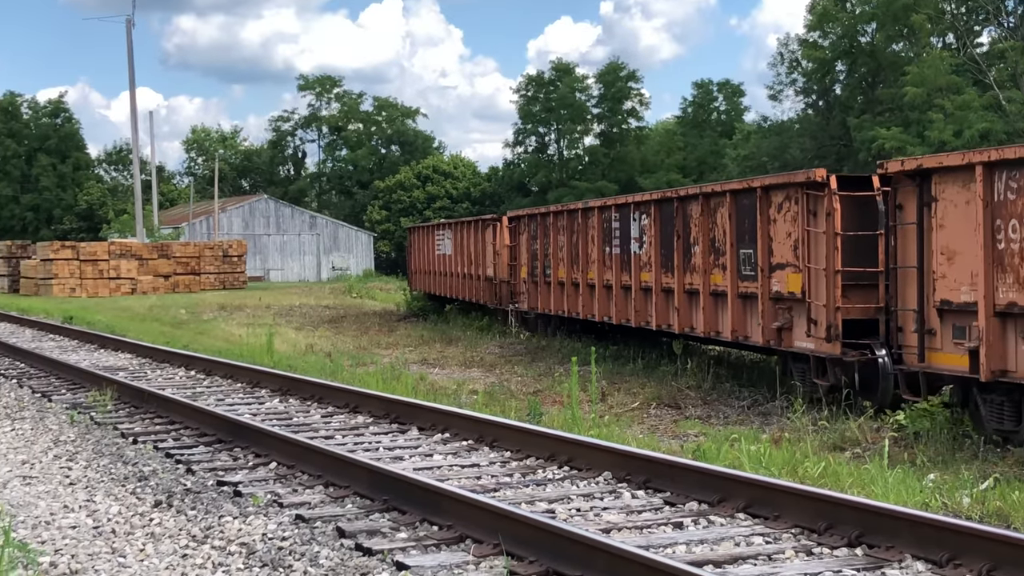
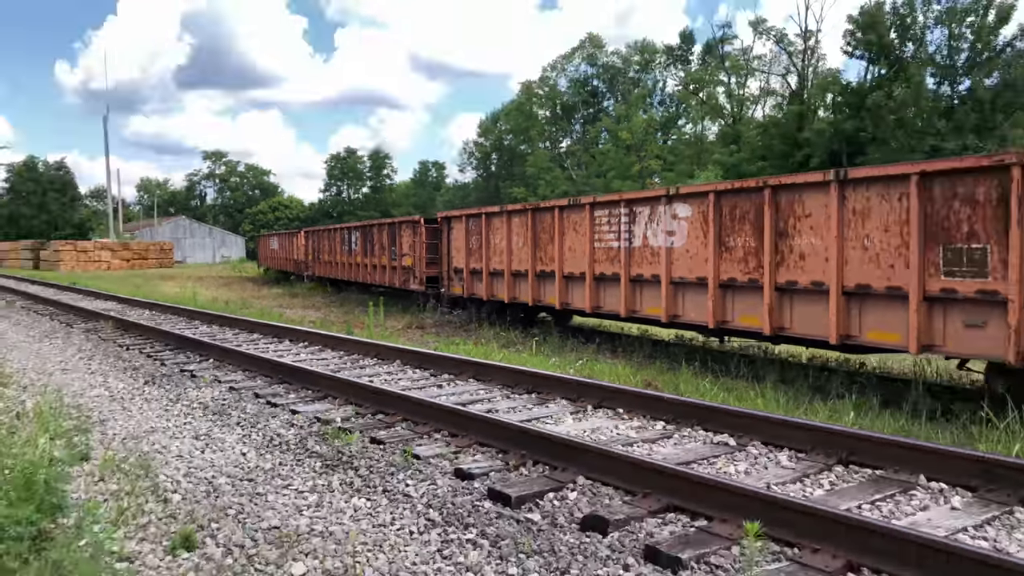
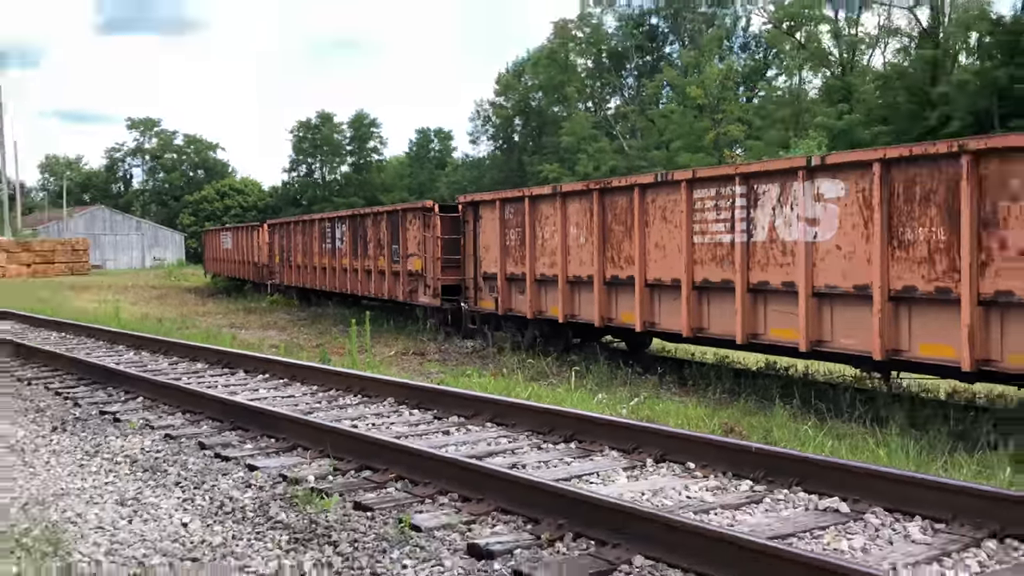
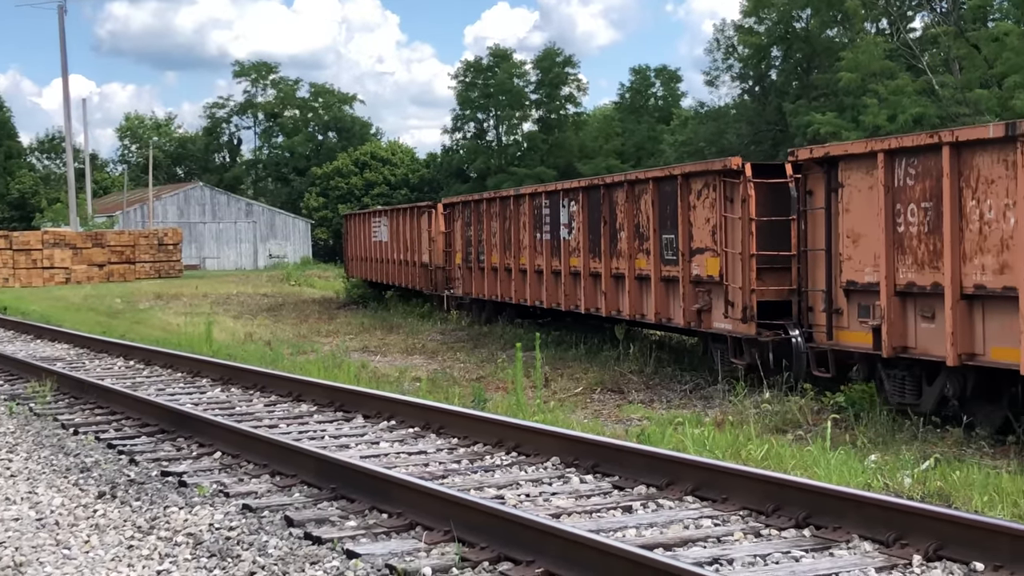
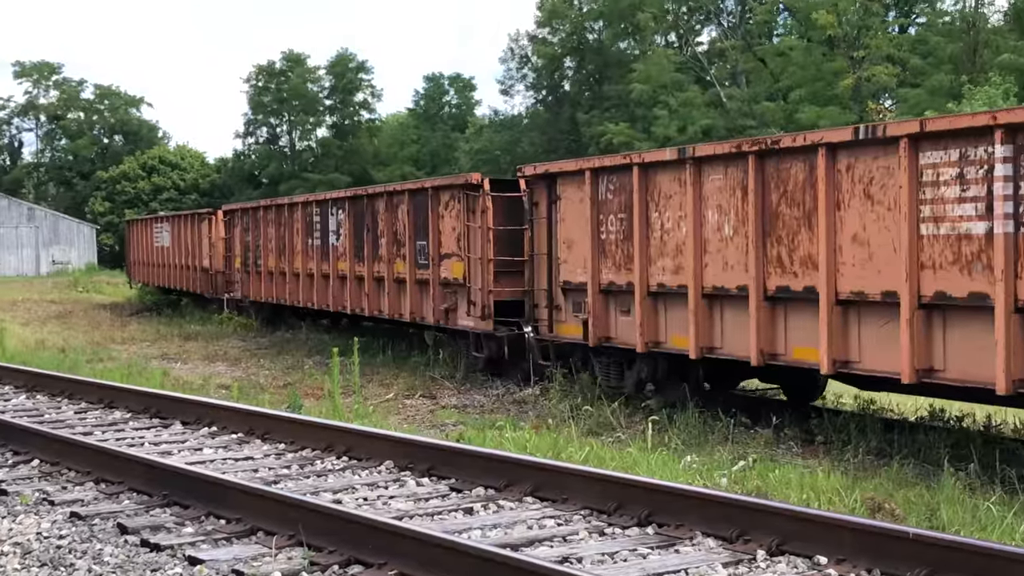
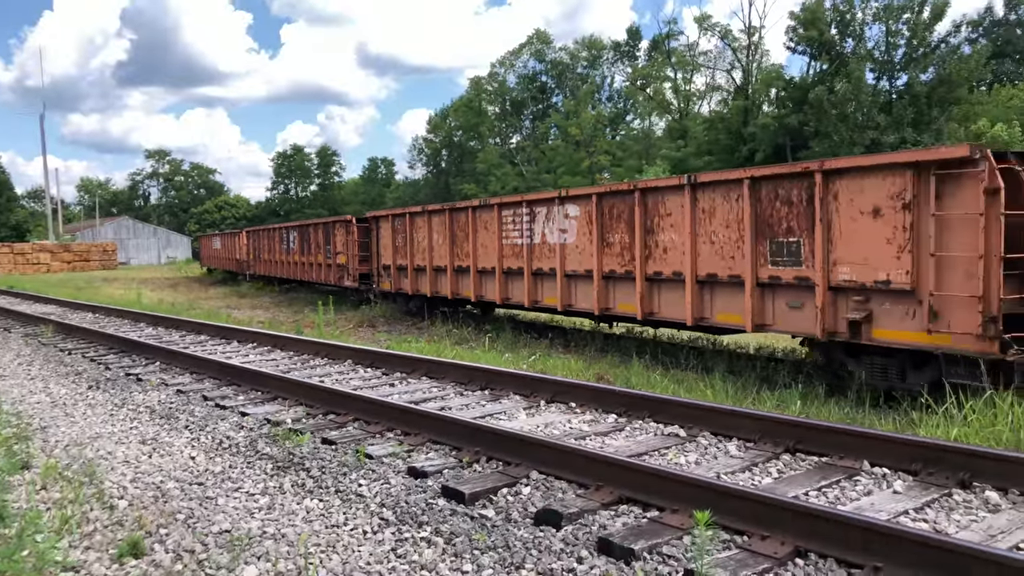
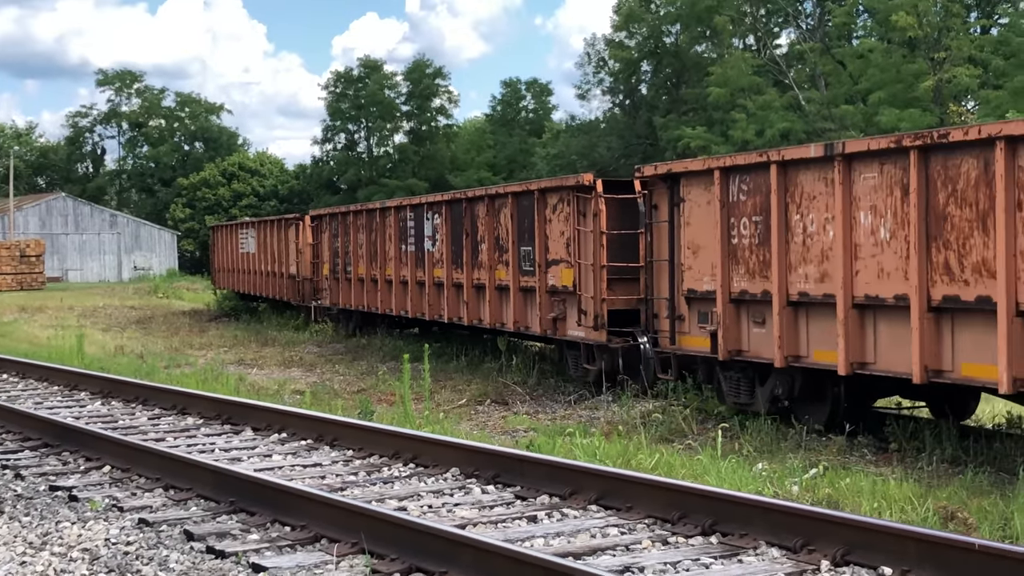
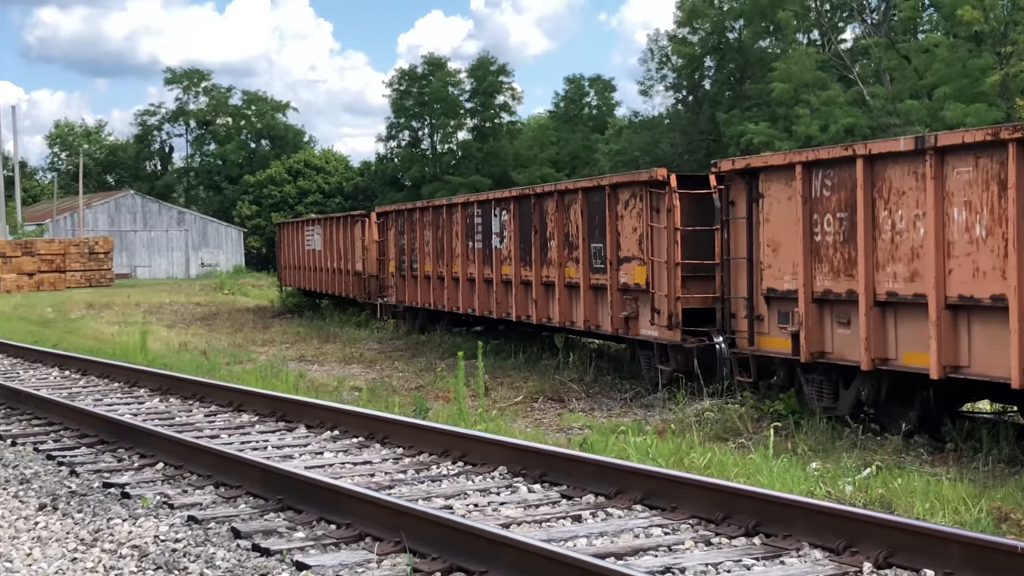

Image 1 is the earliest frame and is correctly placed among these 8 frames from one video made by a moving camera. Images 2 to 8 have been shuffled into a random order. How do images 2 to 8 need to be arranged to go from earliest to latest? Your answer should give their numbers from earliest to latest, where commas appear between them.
4, 8, 7, 5, 3, 2, 6
